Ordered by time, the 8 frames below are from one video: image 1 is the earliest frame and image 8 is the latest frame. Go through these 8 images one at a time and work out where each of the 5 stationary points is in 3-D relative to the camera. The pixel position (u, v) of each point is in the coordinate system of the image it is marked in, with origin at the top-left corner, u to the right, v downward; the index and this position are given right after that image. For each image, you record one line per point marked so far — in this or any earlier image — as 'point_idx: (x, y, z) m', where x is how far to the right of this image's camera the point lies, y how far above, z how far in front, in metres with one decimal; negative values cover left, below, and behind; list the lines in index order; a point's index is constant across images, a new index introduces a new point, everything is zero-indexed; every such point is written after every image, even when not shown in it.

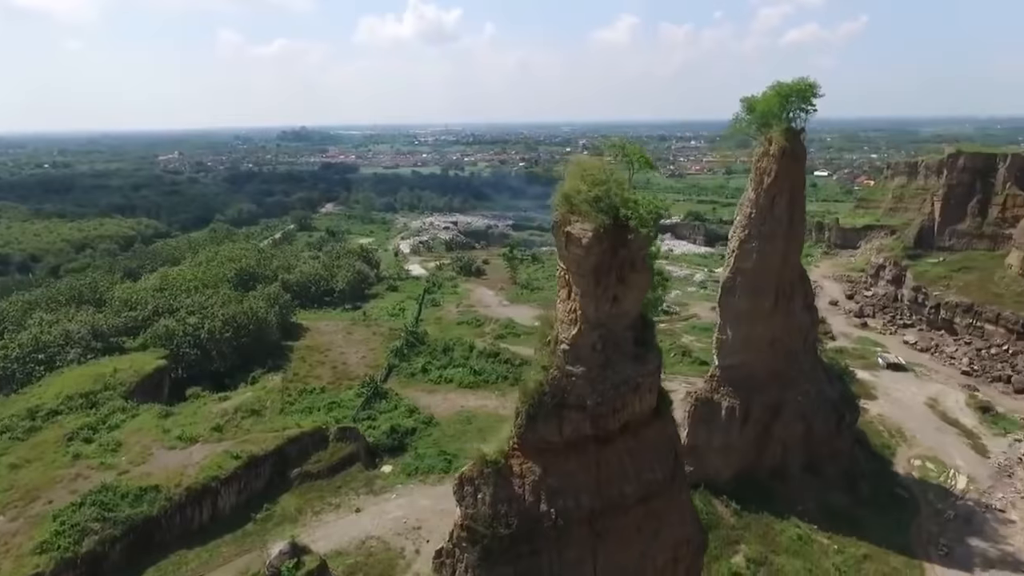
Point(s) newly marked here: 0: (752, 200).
0: (+7.4, +2.8, +18.8) m
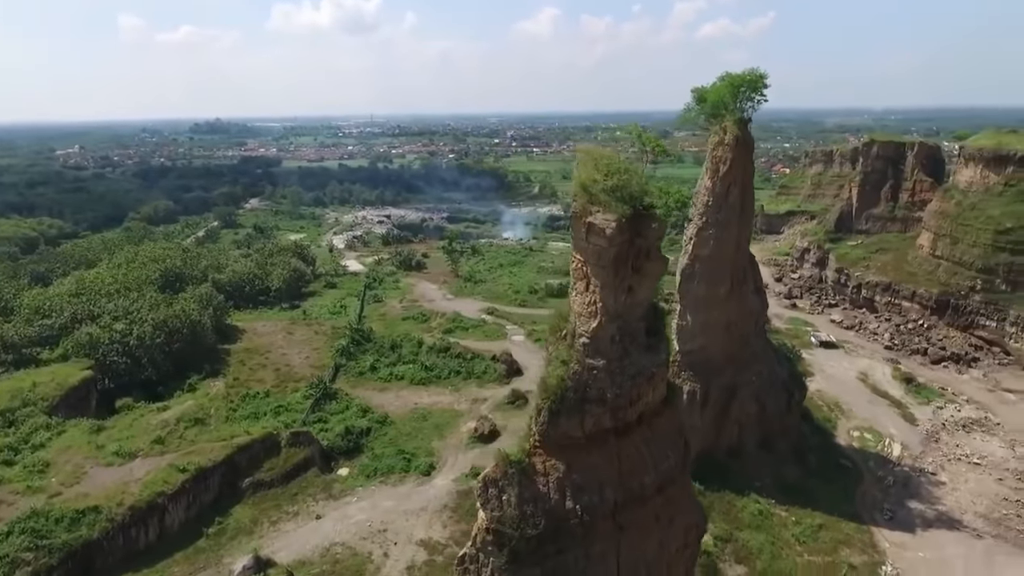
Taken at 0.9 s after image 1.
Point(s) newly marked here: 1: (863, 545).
0: (+6.2, +3.2, +19.3) m
1: (+10.7, -7.8, +18.8) m
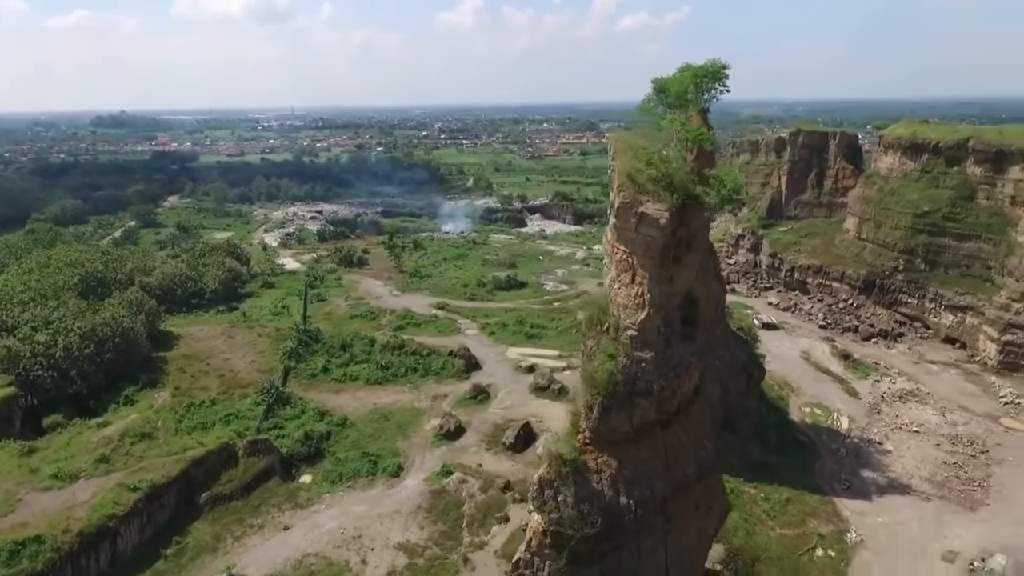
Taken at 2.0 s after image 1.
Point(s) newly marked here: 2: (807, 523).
0: (+5.2, +3.6, +19.7) m
1: (+10.2, -7.3, +19.8) m
2: (+9.3, -7.4, +19.3) m
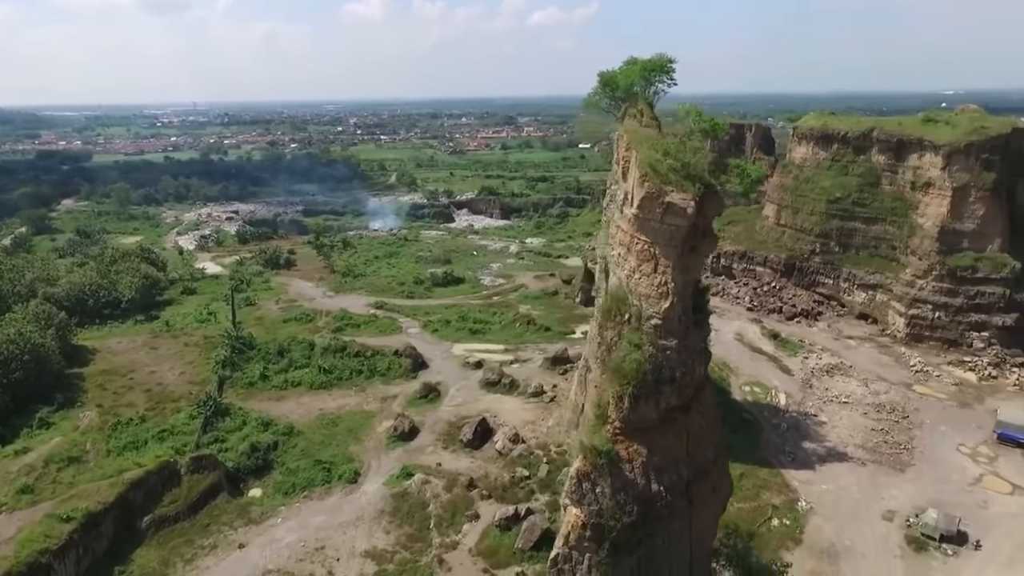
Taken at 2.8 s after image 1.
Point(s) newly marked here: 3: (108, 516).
0: (+3.8, +4.0, +20.1) m
1: (+9.1, -6.7, +20.9) m
2: (+8.2, -6.9, +20.3) m
3: (-12.7, -7.2, +19.4) m
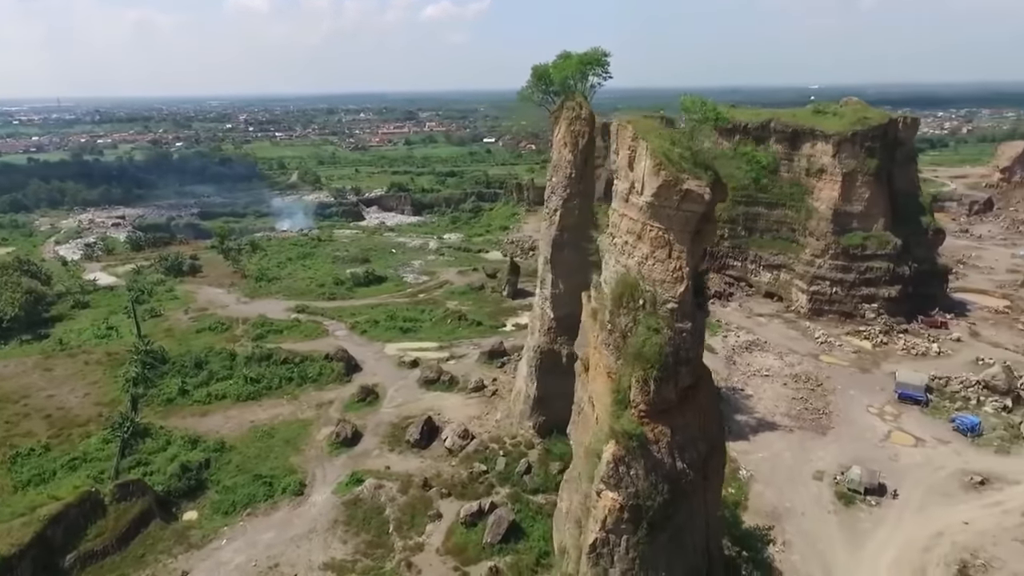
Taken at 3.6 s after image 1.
0: (+1.9, +4.3, +20.4) m
1: (+7.5, -6.1, +22.2) m
2: (+6.8, -6.3, +21.5) m
3: (-13.8, -7.6, +17.4) m
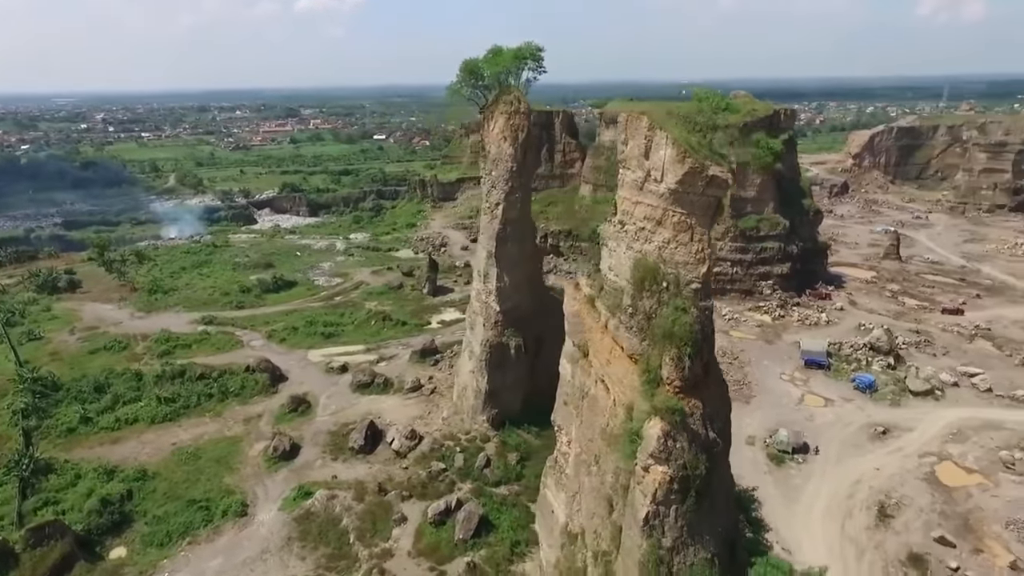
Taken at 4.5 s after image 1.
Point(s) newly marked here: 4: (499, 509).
0: (-0.1, +4.5, +20.6) m
1: (+5.7, -5.5, +23.4) m
2: (+5.1, -5.7, +22.6) m
3: (-14.4, -8.3, +15.1) m
4: (-0.4, -6.6, +18.4) m
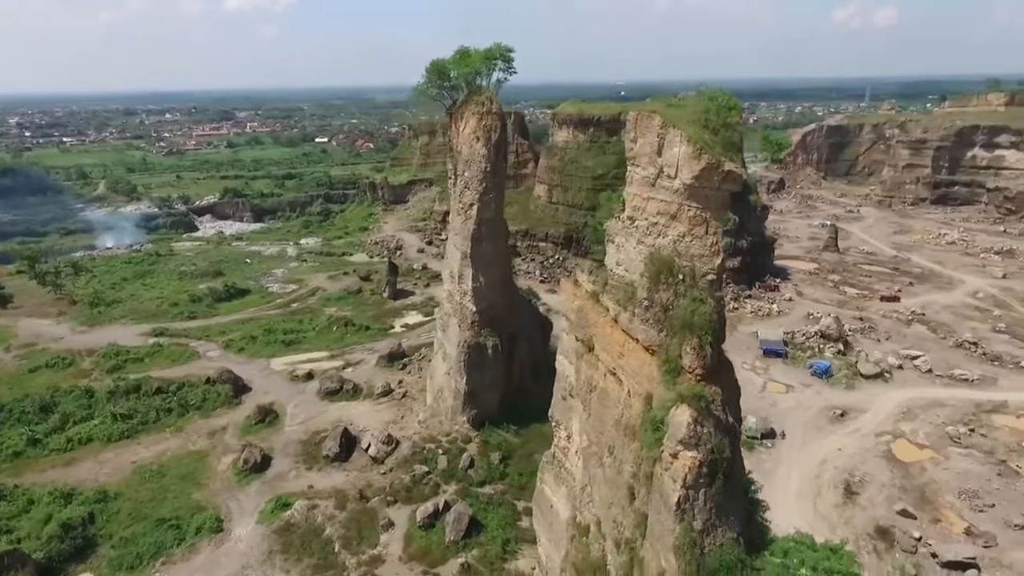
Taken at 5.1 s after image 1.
0: (-1.0, +4.5, +20.7) m
1: (+4.8, -5.4, +24.0) m
2: (+4.3, -5.6, +23.1) m
3: (-14.3, -8.7, +14.0) m
4: (-0.7, -6.6, +18.4) m
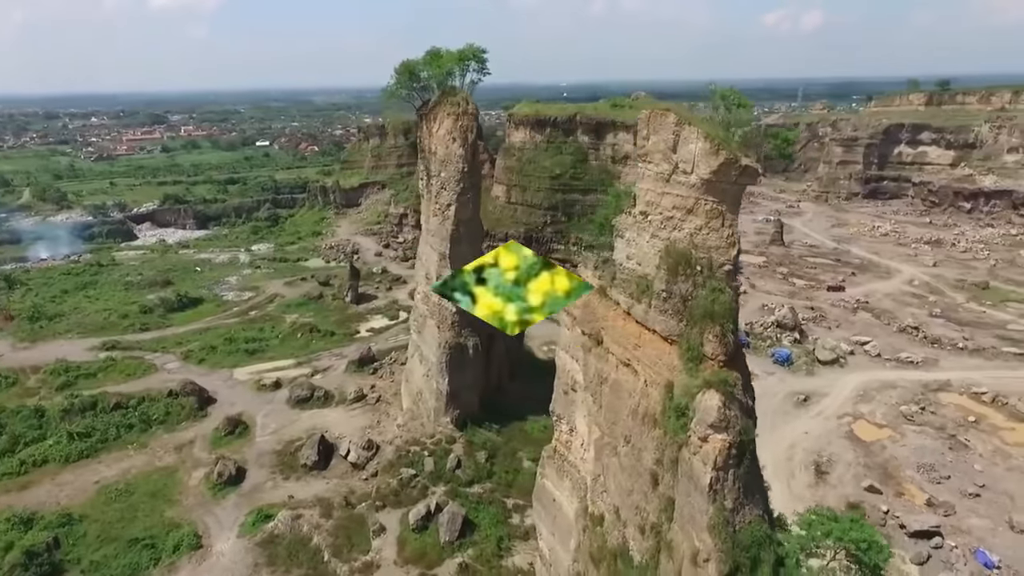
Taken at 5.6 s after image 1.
0: (-1.8, +4.5, +20.7) m
1: (+4.0, -5.2, +24.5) m
2: (+3.6, -5.5, +23.6) m
3: (-14.1, -9.0, +12.9) m
4: (-1.0, -6.6, +18.5) m
